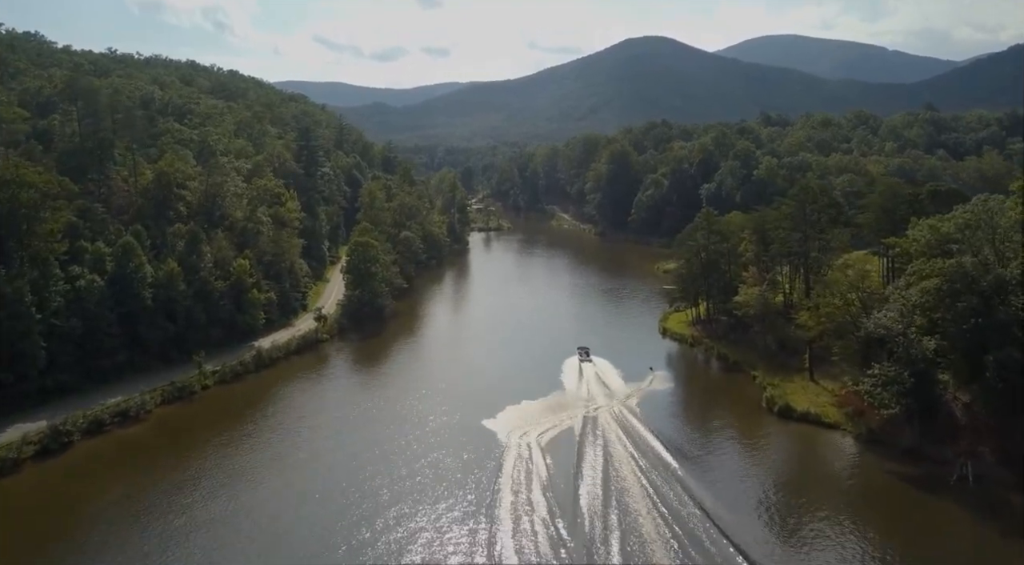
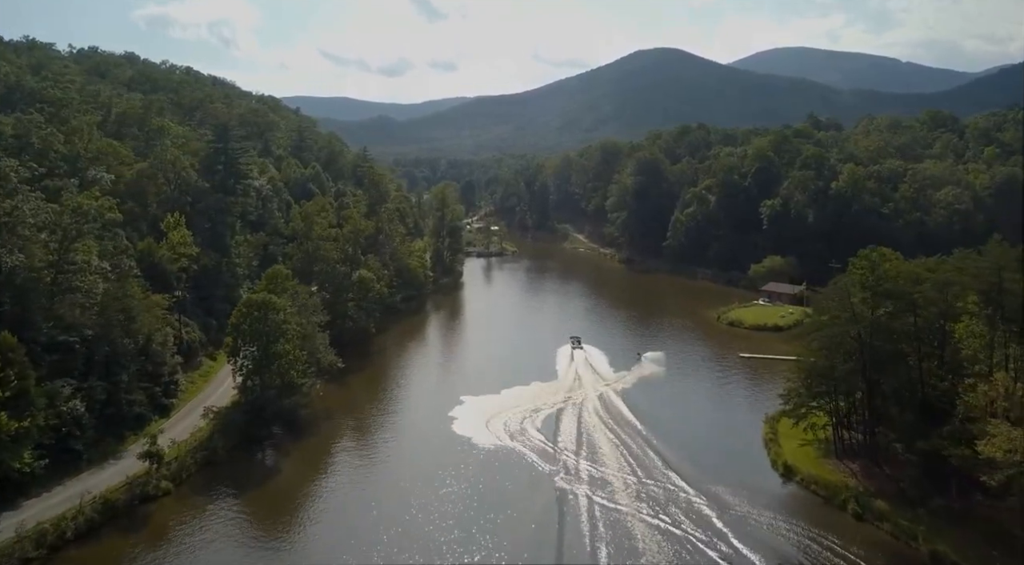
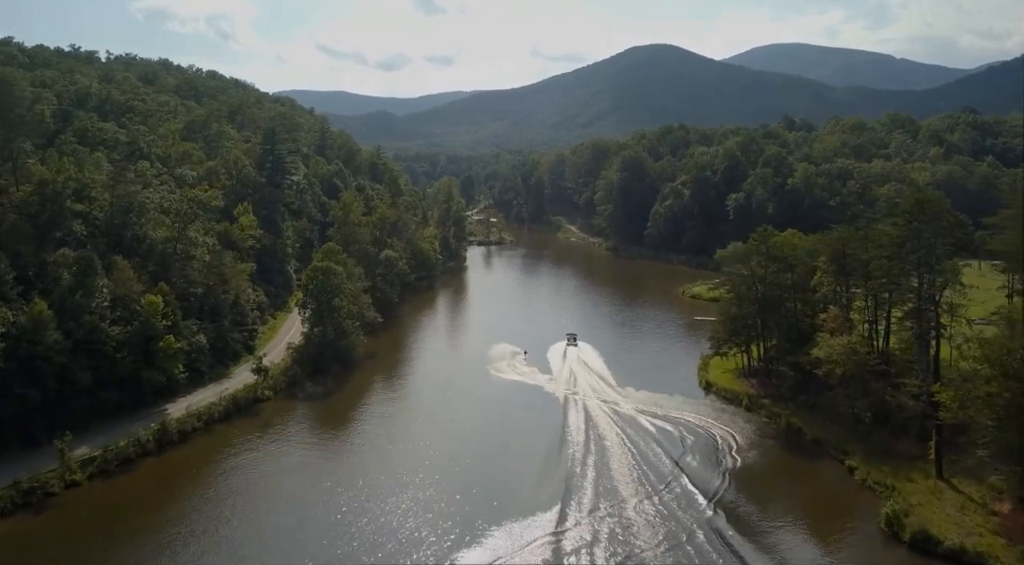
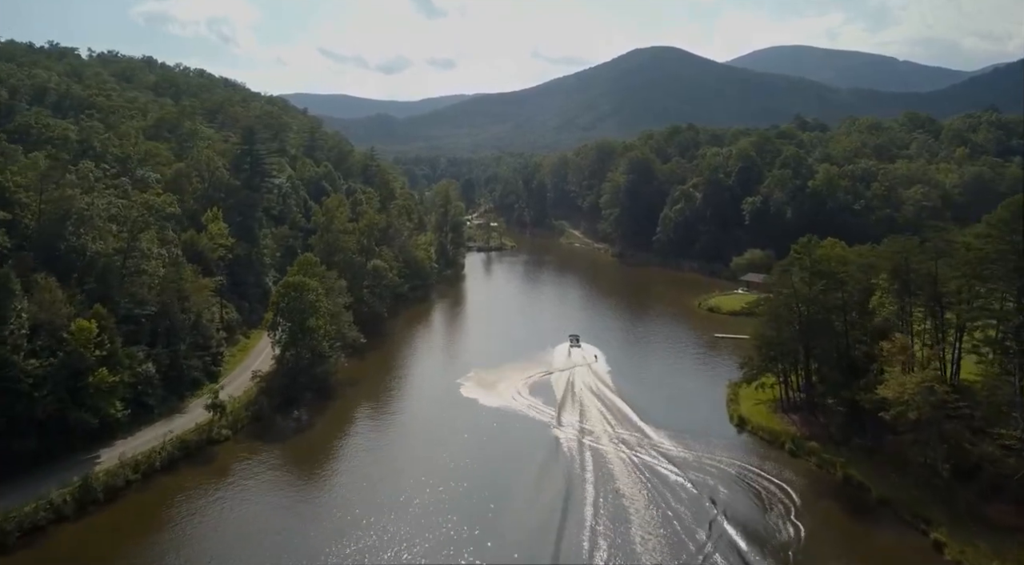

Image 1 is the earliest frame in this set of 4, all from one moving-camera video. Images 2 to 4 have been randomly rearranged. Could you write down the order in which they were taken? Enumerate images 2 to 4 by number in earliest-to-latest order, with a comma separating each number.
3, 4, 2
